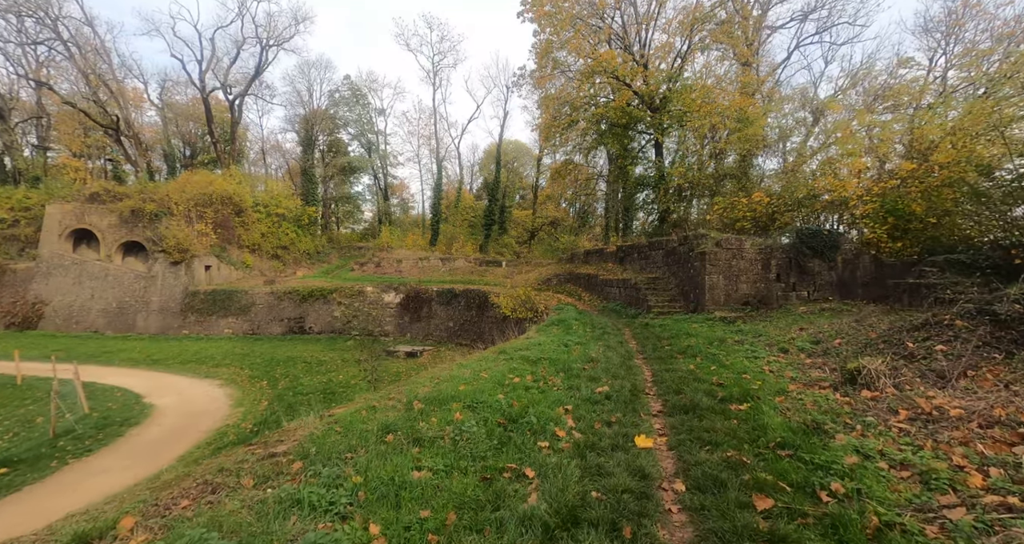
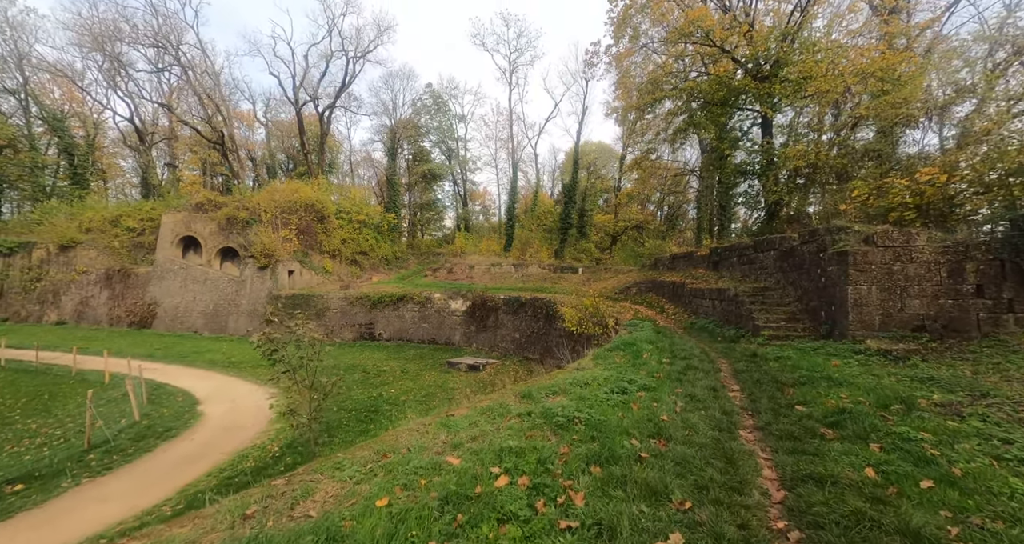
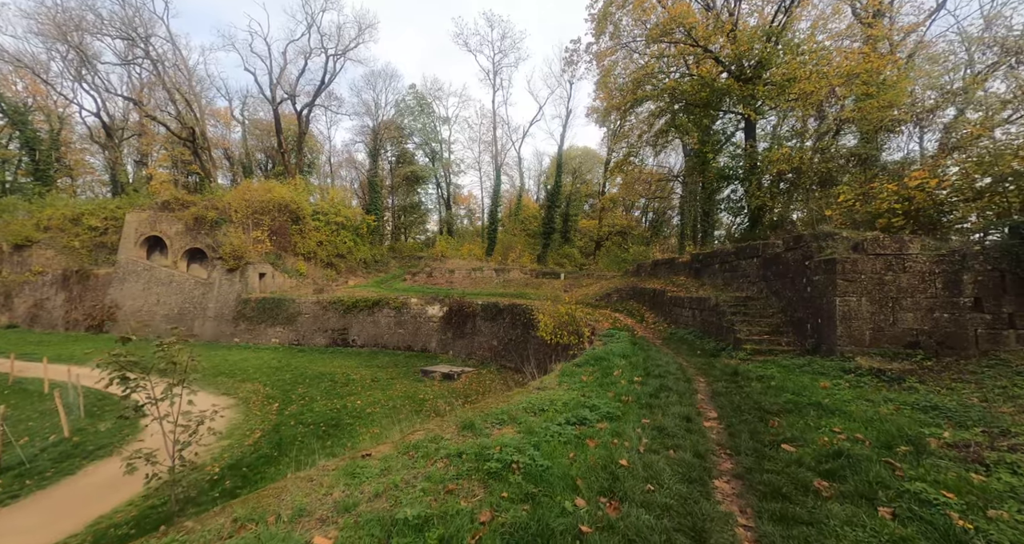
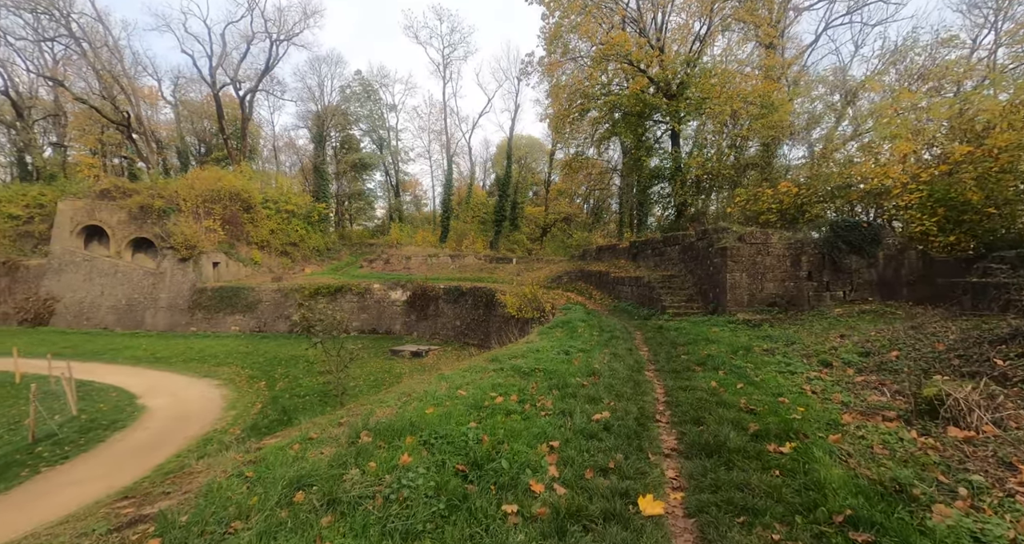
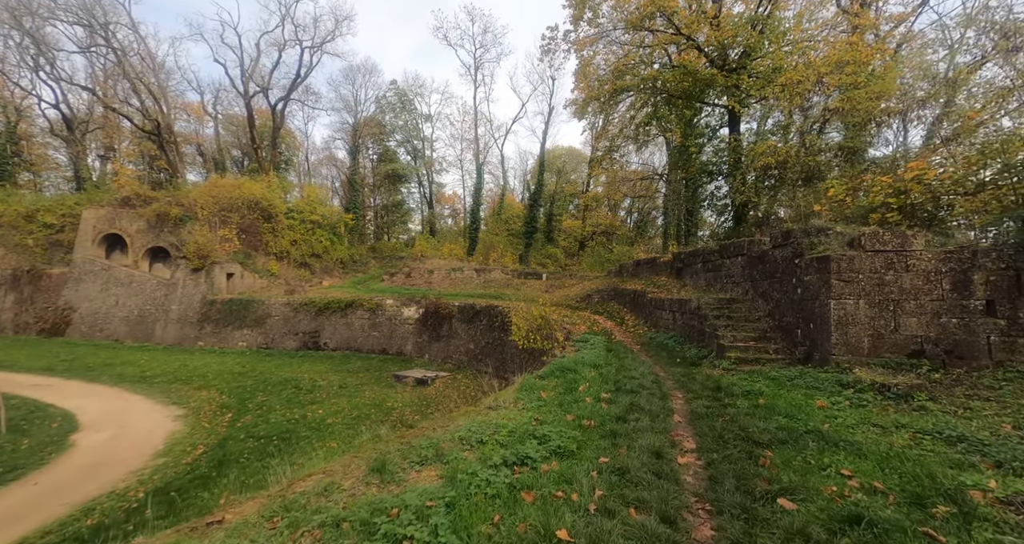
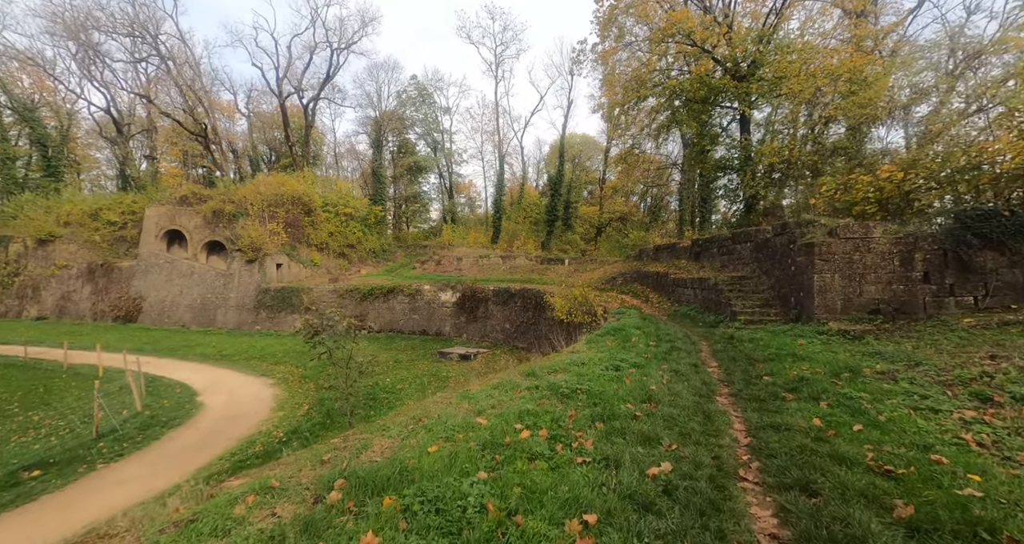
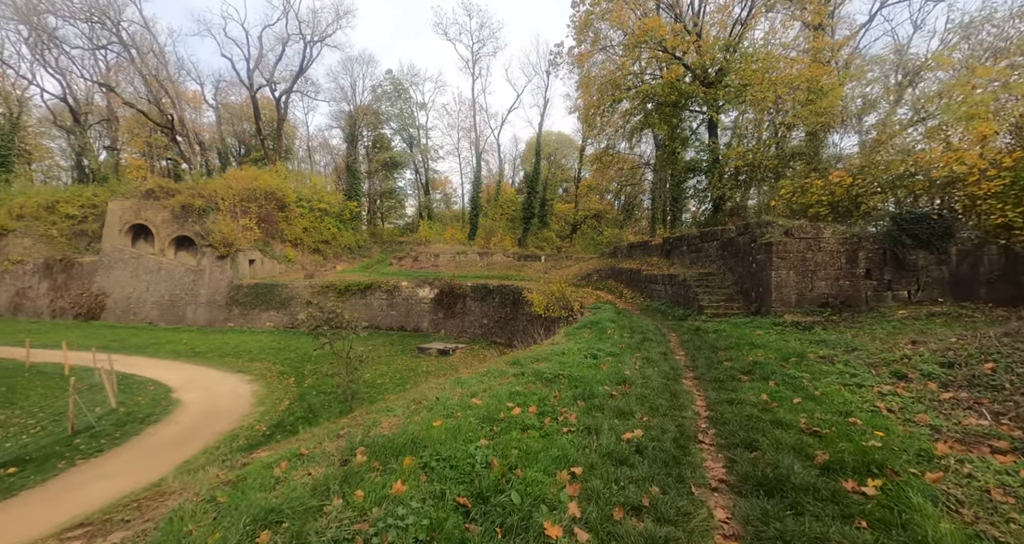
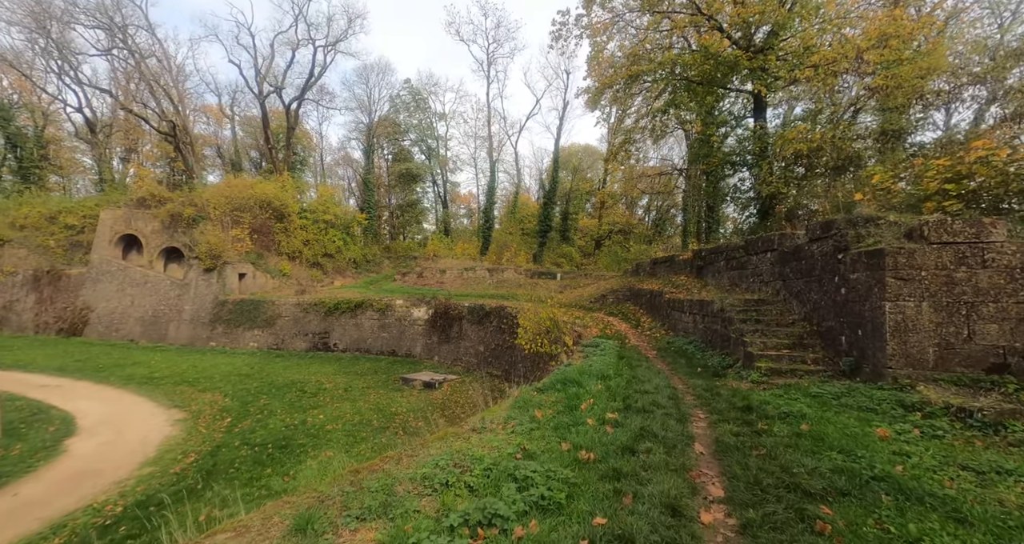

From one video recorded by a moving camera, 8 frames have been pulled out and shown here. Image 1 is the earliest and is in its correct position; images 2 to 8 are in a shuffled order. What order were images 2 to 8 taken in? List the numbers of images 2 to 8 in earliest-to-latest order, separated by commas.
4, 7, 6, 2, 3, 5, 8
